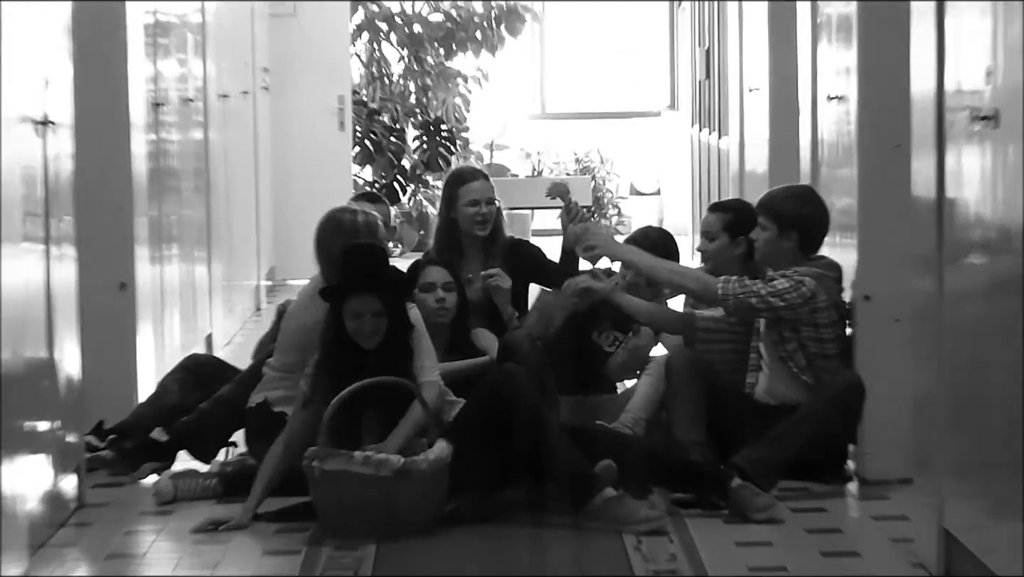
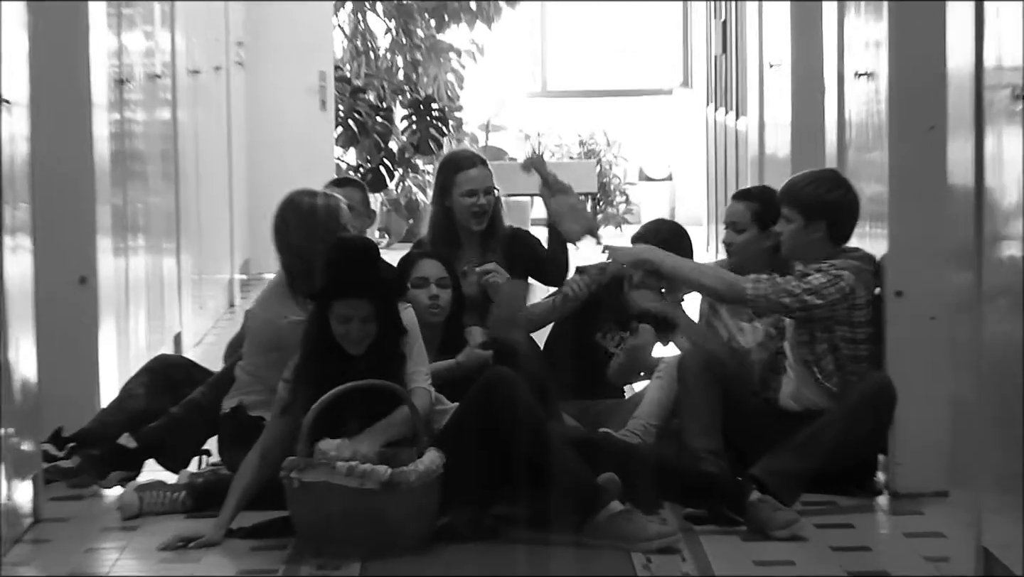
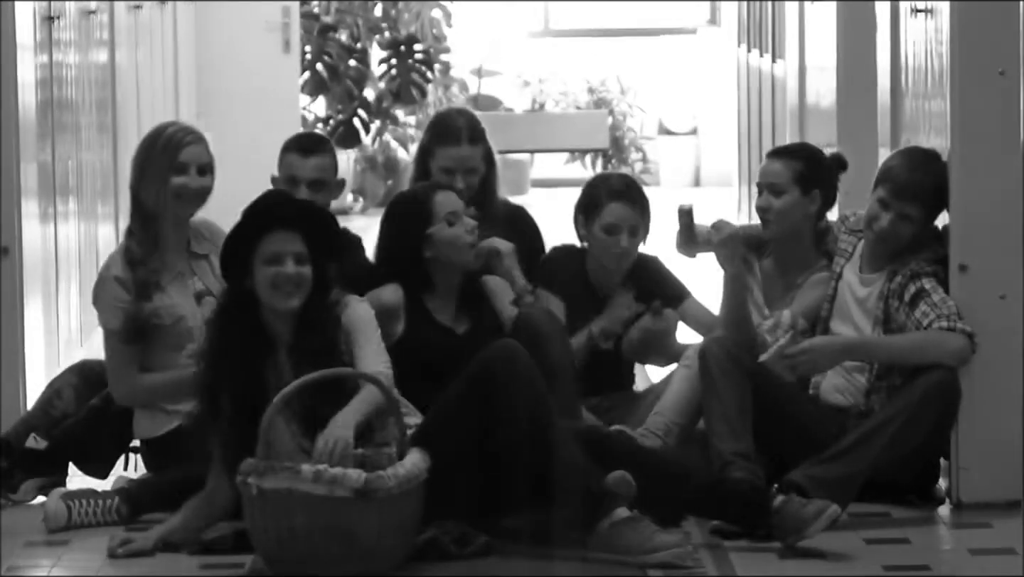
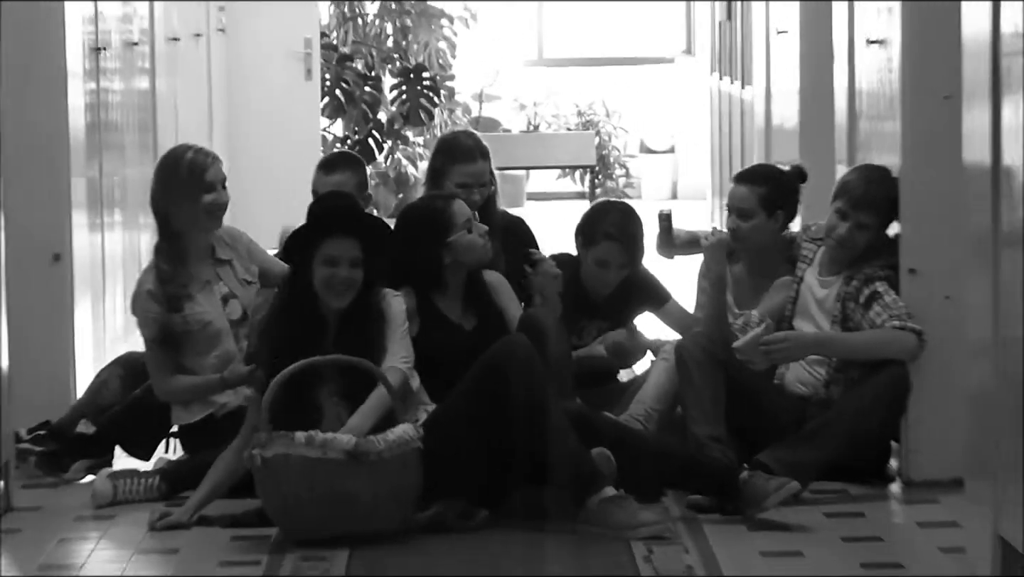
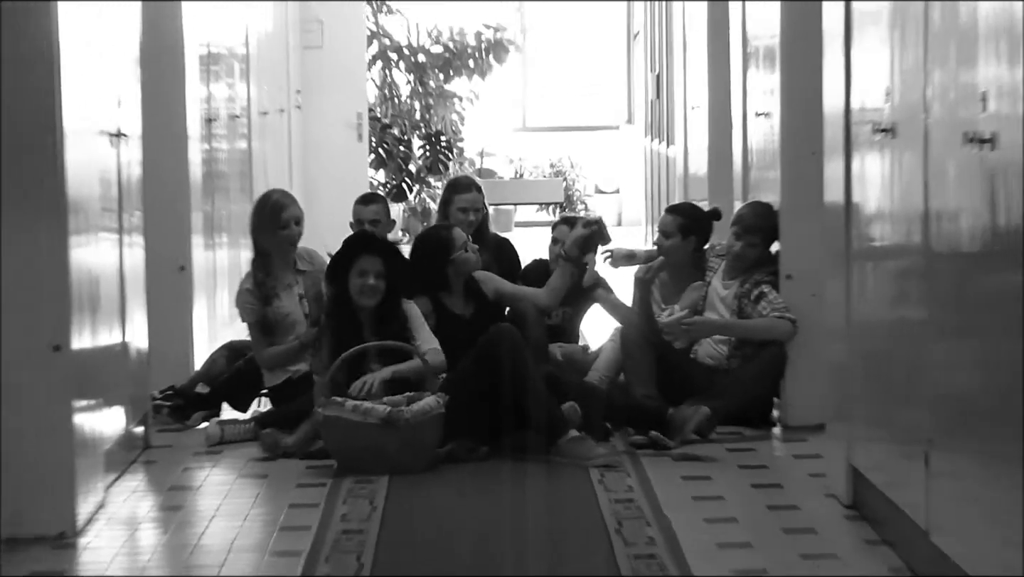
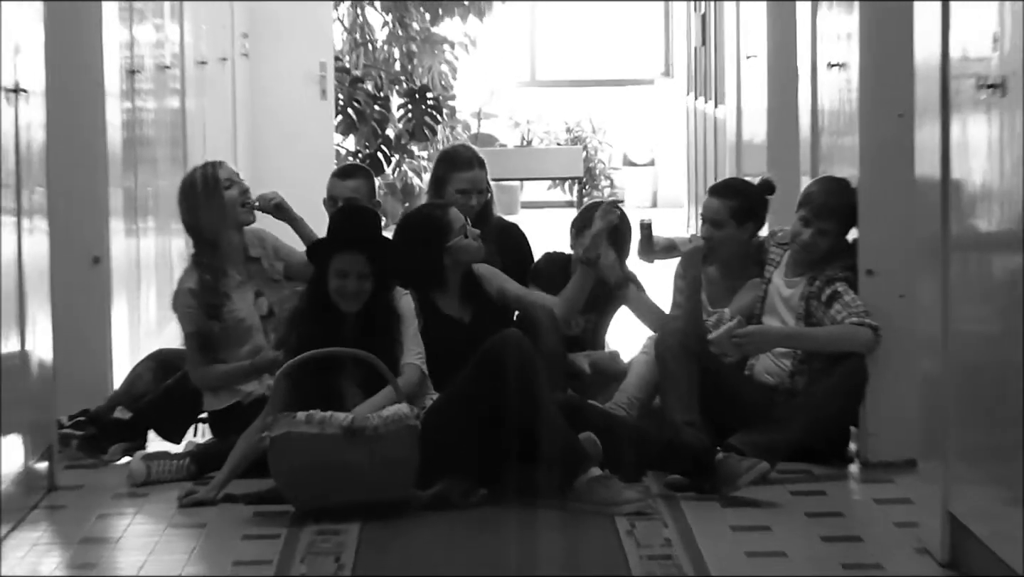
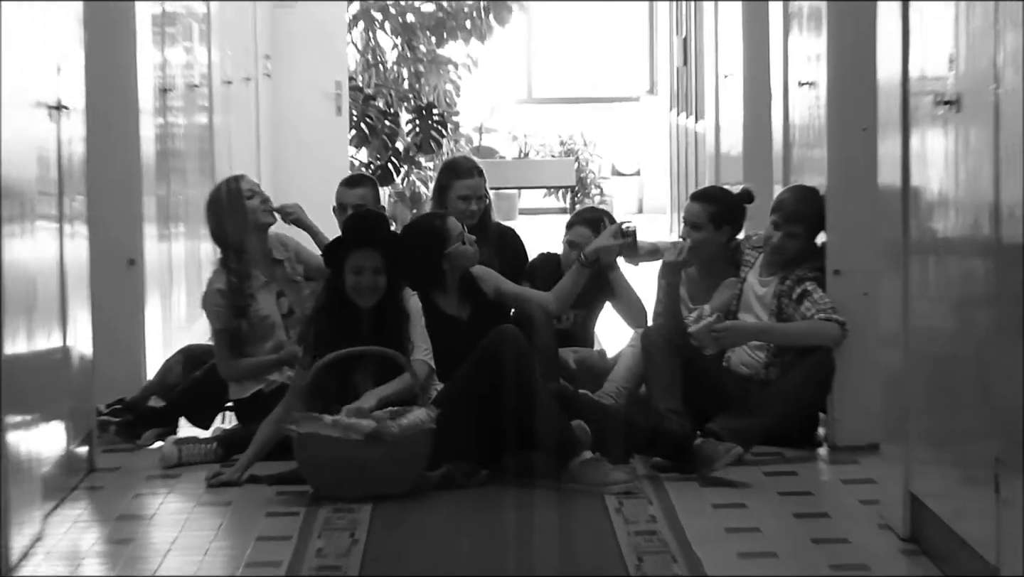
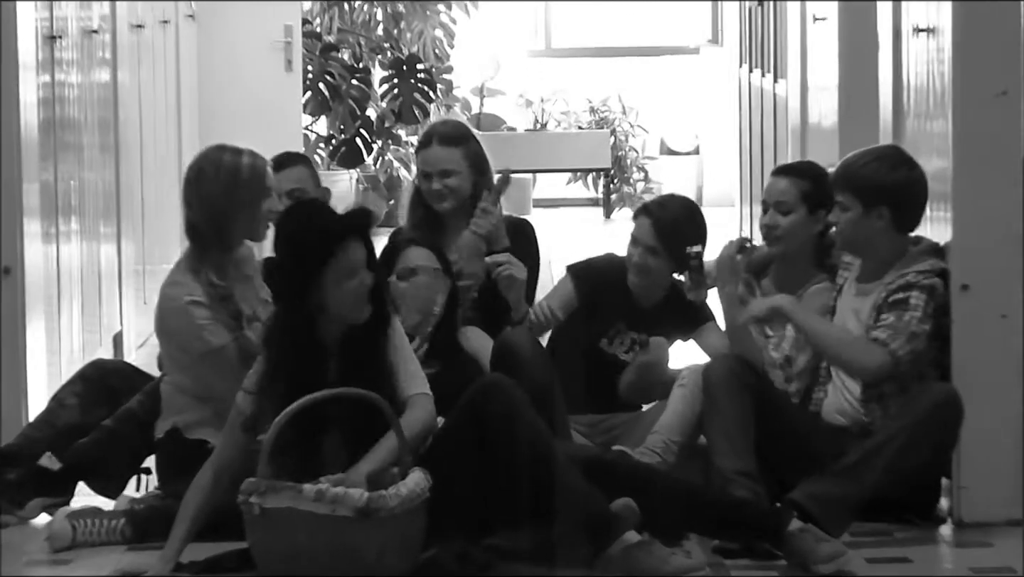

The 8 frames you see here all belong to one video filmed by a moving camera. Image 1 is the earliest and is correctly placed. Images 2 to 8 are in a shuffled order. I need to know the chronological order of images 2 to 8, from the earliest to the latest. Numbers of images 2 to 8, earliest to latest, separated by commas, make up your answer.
2, 8, 3, 4, 6, 7, 5
